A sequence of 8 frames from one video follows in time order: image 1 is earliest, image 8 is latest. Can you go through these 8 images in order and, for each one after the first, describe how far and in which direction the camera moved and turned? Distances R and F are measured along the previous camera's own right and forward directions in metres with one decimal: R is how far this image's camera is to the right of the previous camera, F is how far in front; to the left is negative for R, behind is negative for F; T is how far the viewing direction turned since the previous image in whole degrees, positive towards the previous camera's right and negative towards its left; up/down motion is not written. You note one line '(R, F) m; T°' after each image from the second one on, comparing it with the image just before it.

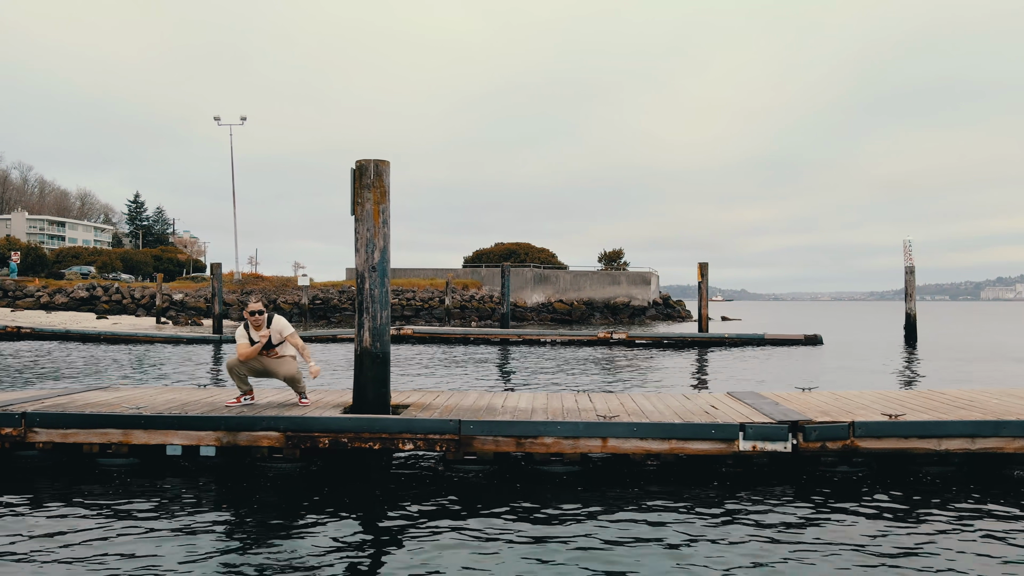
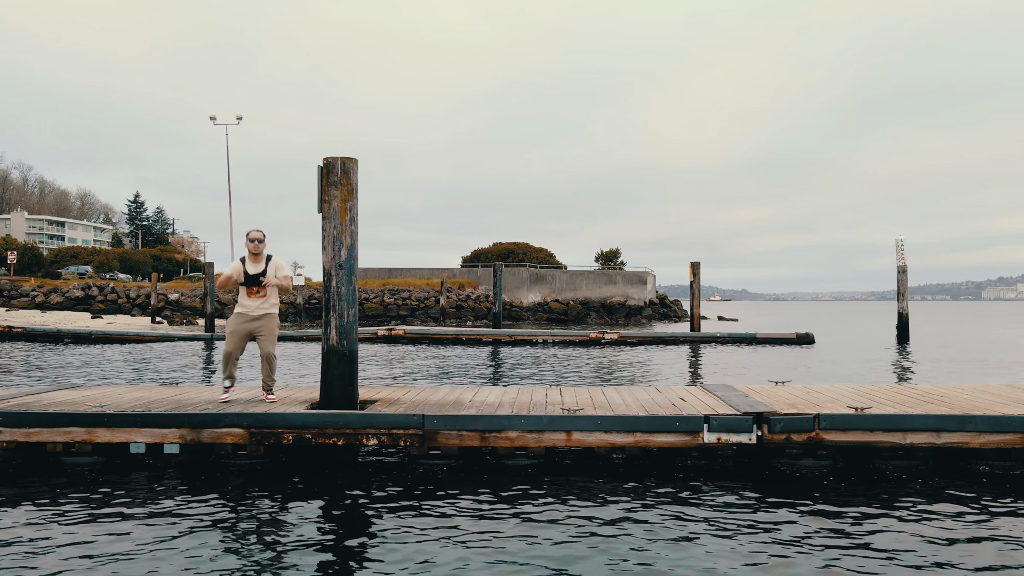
(+0.3, 0.0) m; 0°
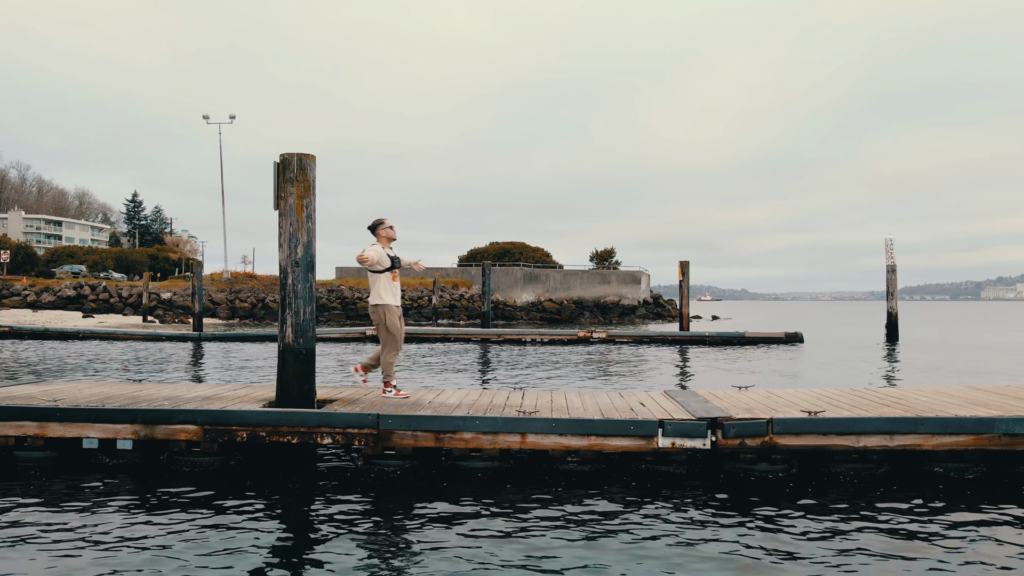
(+0.4, +0.1) m; 0°
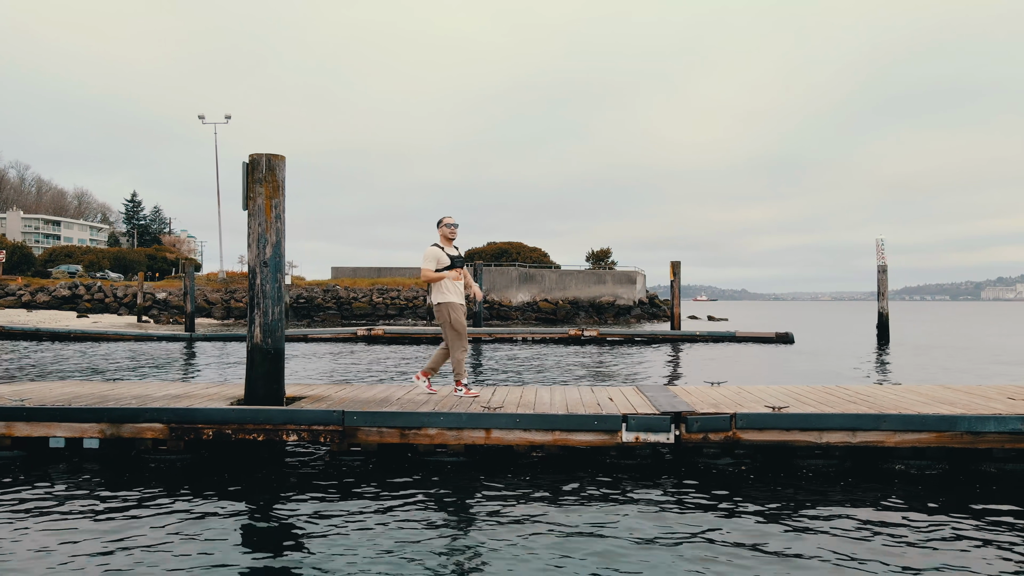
(+0.3, 0.0) m; 0°
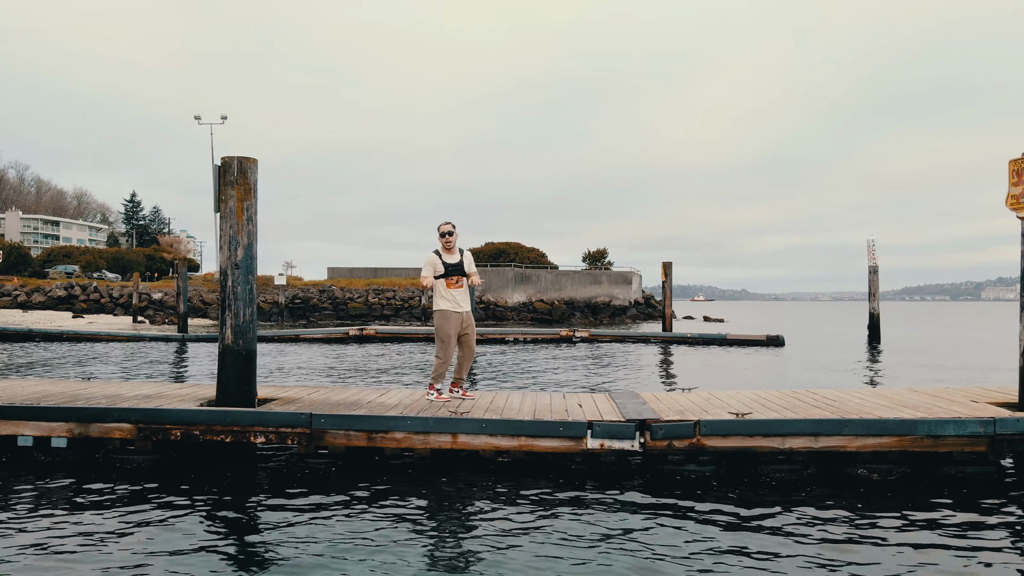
(+0.3, 0.0) m; 0°
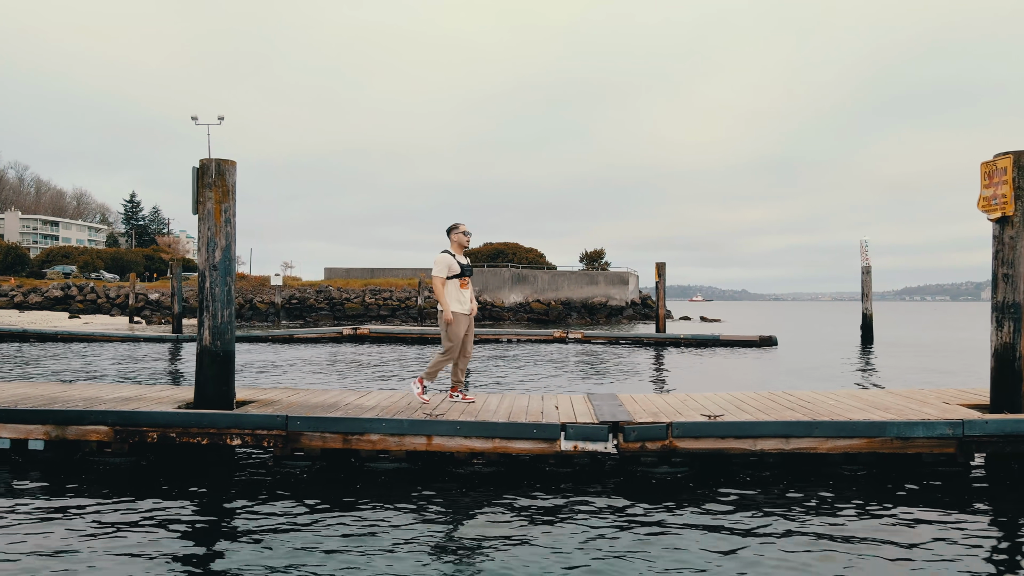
(+0.3, 0.0) m; 0°
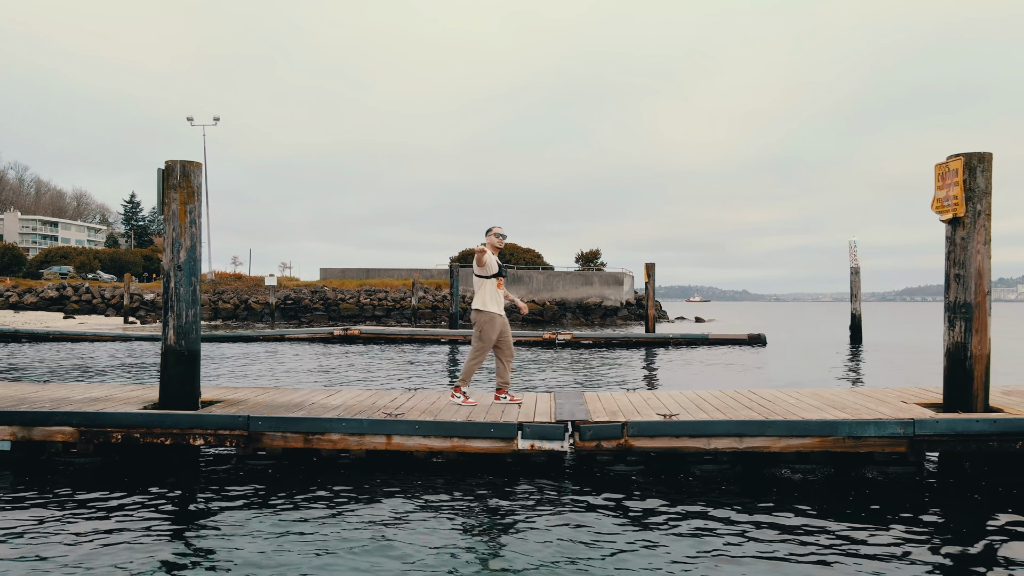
(+0.4, -0.1) m; 0°
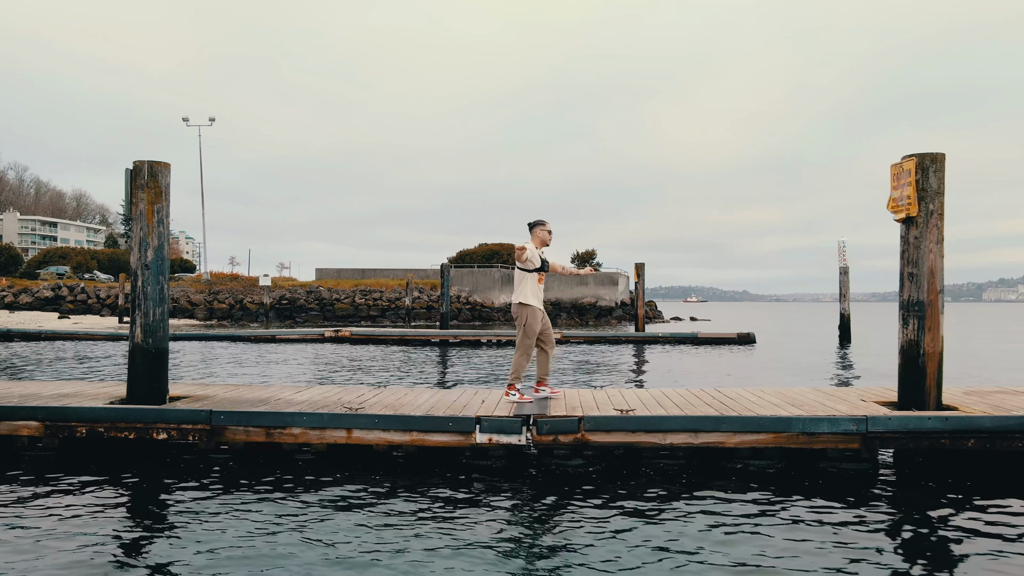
(+0.4, -0.1) m; 0°
